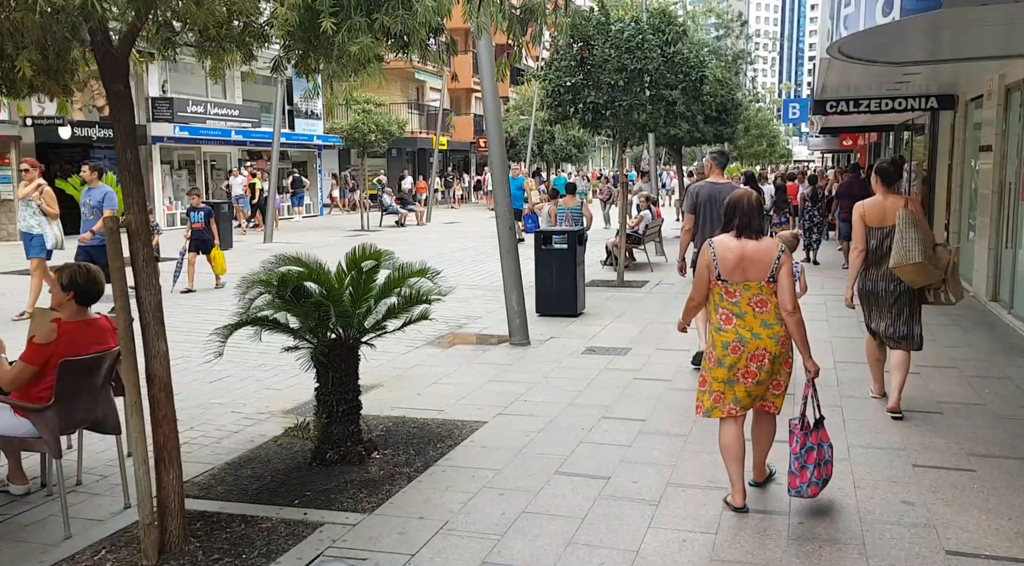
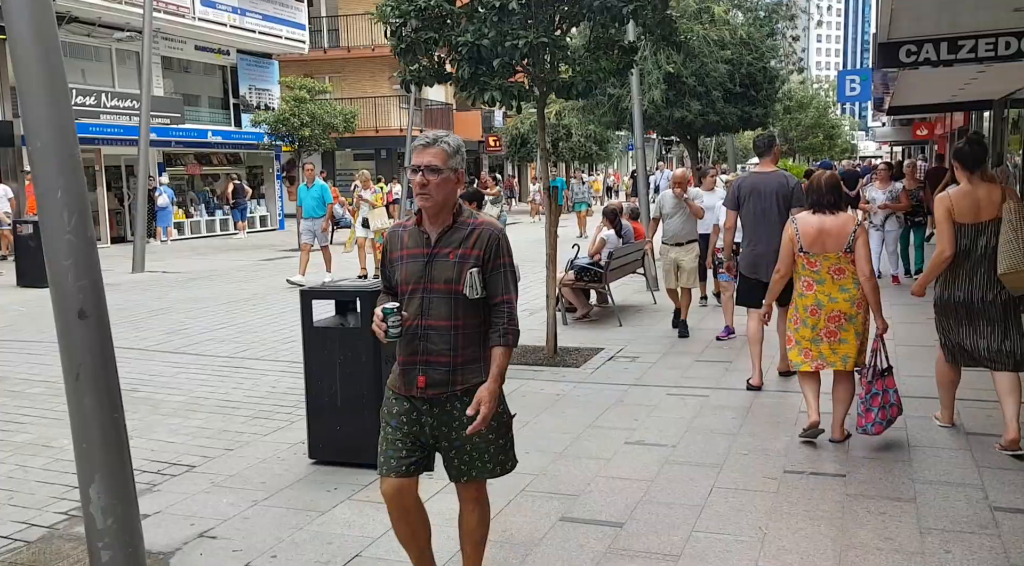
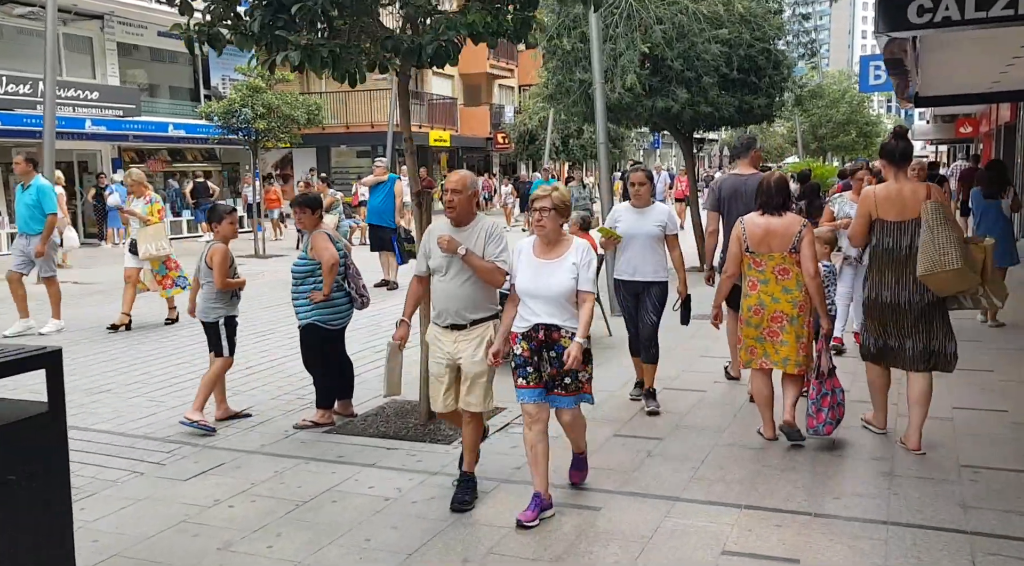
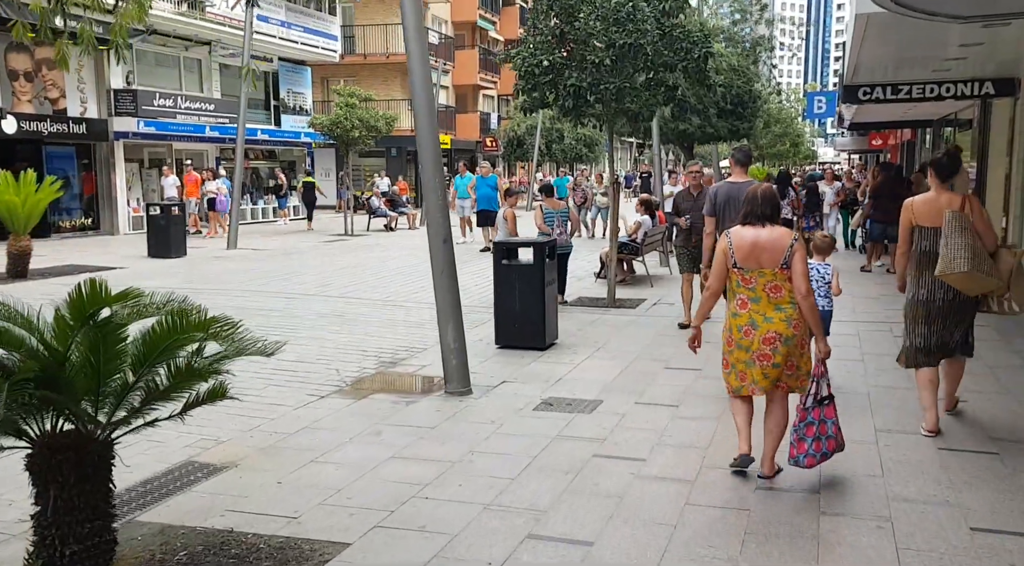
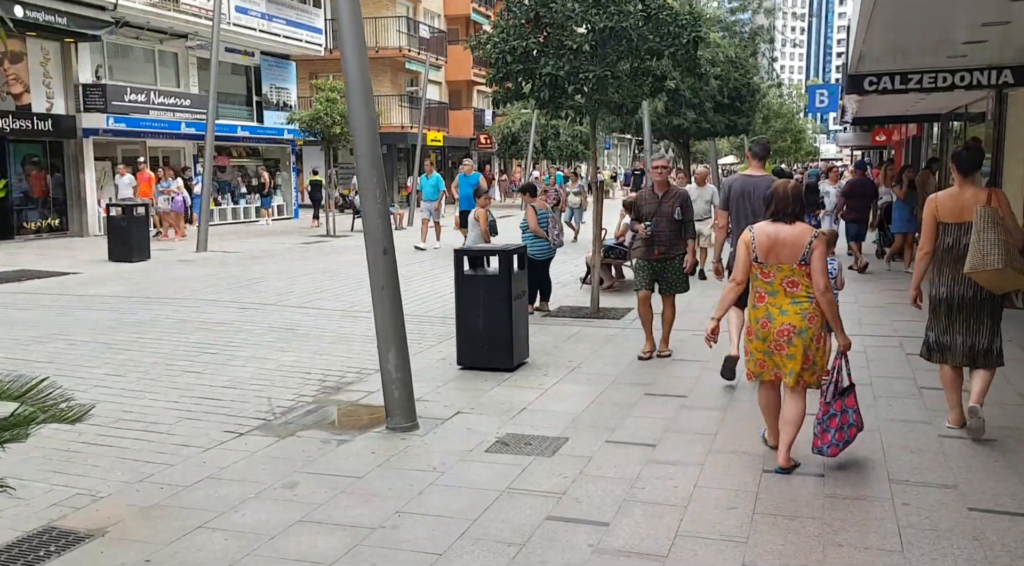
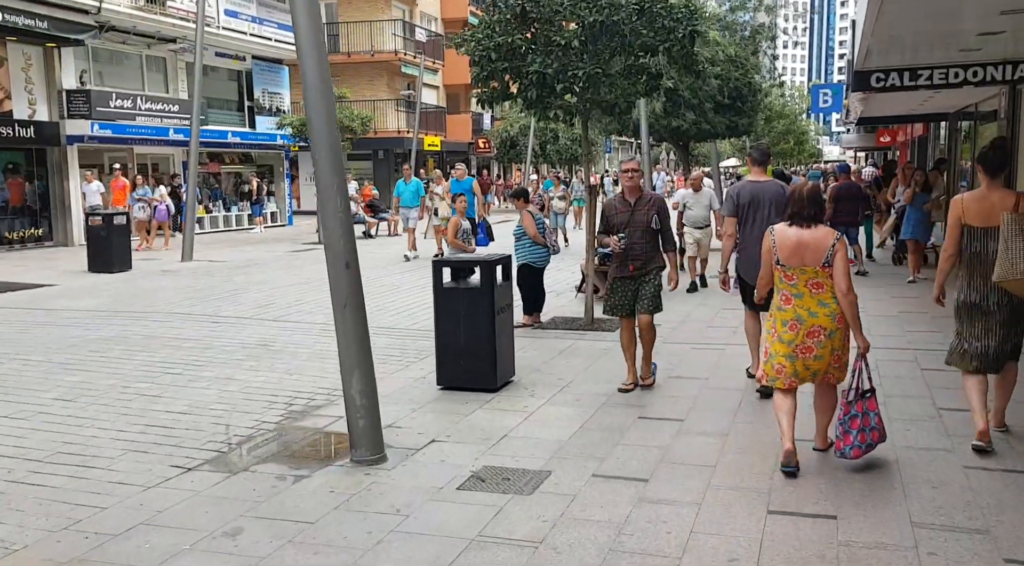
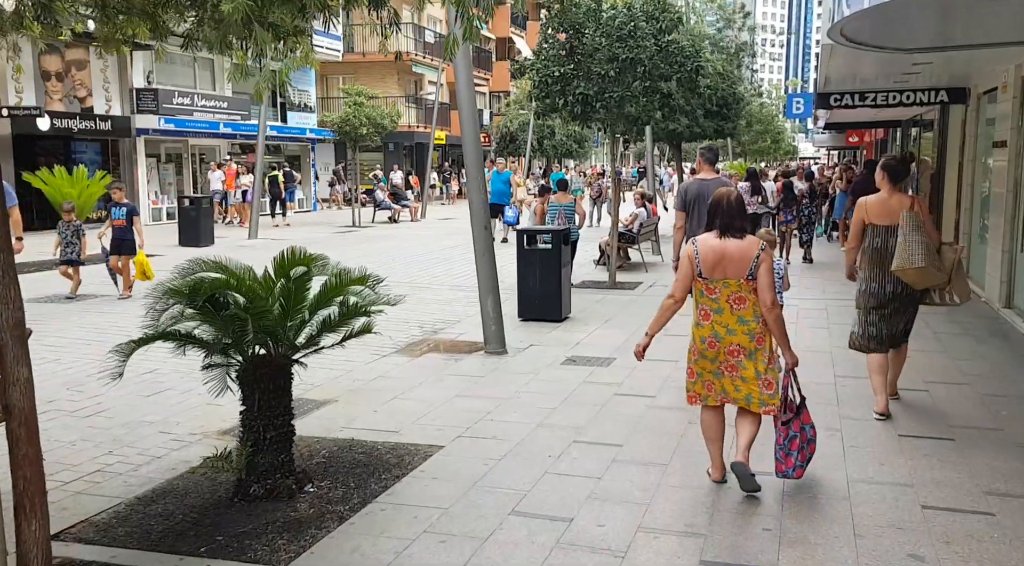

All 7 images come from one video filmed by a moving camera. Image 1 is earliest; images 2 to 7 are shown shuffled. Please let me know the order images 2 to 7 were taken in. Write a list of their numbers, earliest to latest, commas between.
7, 4, 5, 6, 2, 3
